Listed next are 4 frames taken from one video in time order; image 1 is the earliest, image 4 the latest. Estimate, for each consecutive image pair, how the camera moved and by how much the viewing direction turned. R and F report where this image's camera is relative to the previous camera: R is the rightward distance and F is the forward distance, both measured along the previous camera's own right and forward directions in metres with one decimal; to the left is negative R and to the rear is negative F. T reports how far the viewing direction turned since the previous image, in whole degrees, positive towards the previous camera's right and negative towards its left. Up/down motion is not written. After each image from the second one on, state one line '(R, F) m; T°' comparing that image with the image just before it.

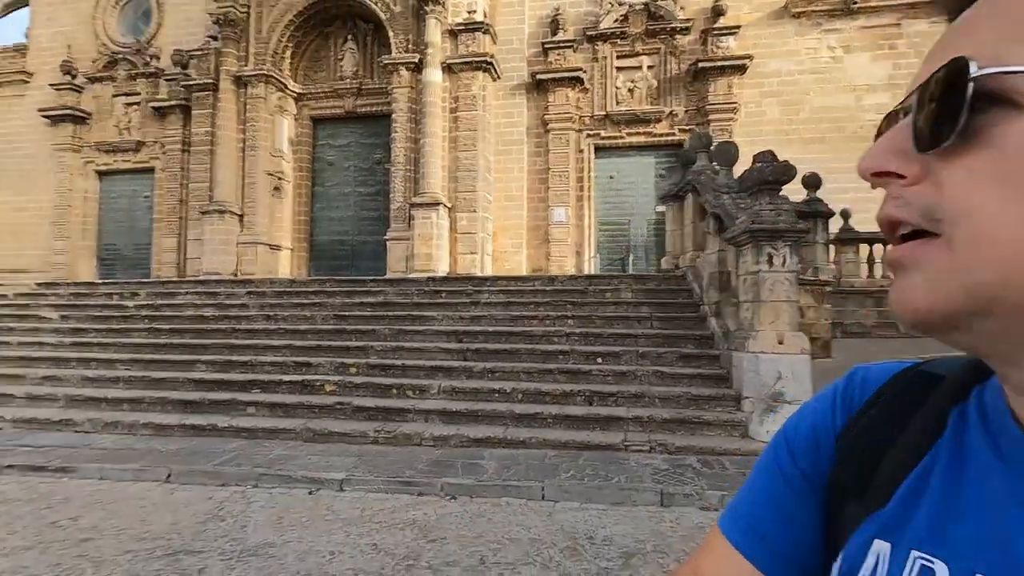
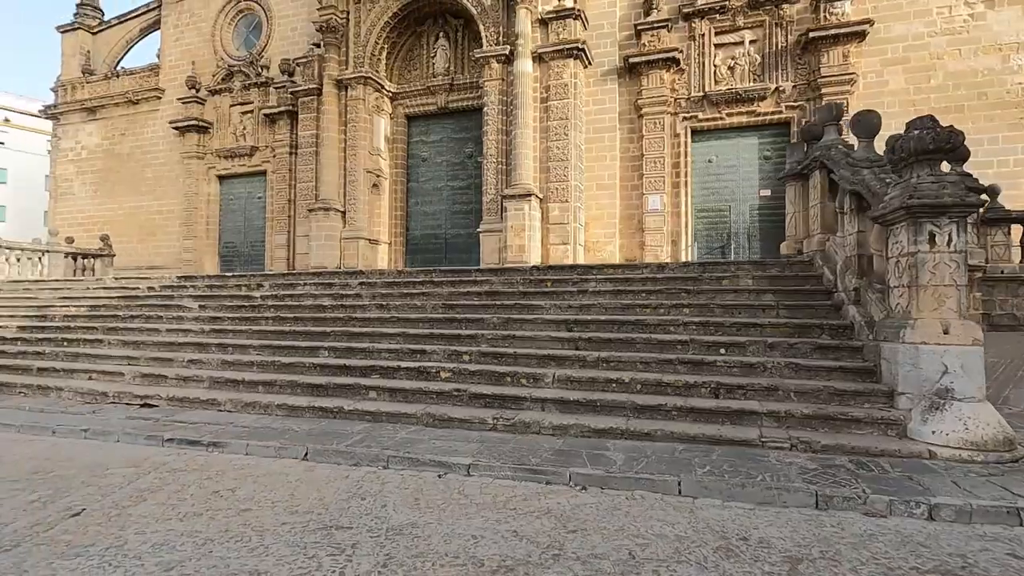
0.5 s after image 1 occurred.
(-0.2, +0.1) m; -9°
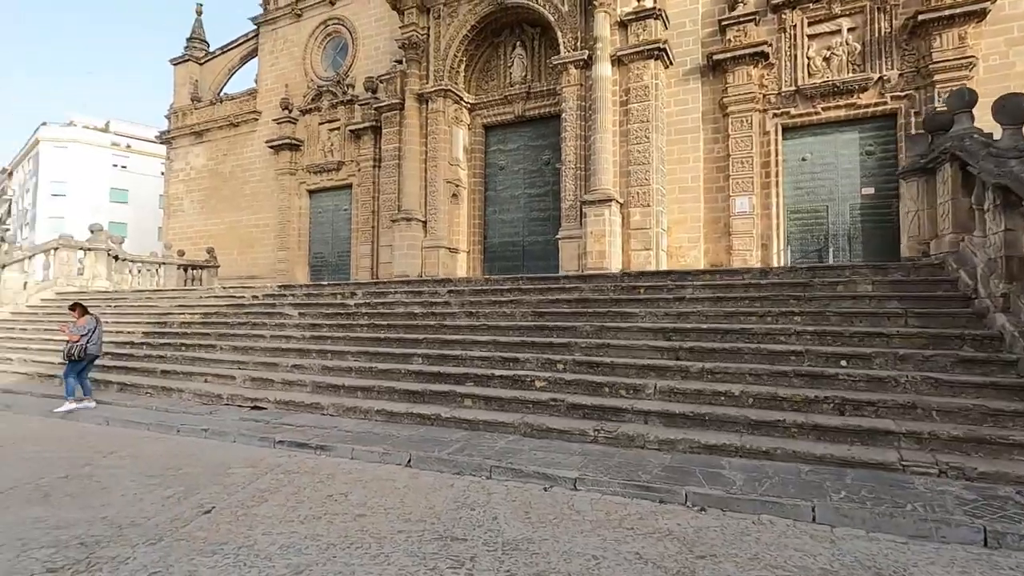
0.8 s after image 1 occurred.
(-0.2, +0.1) m; -7°
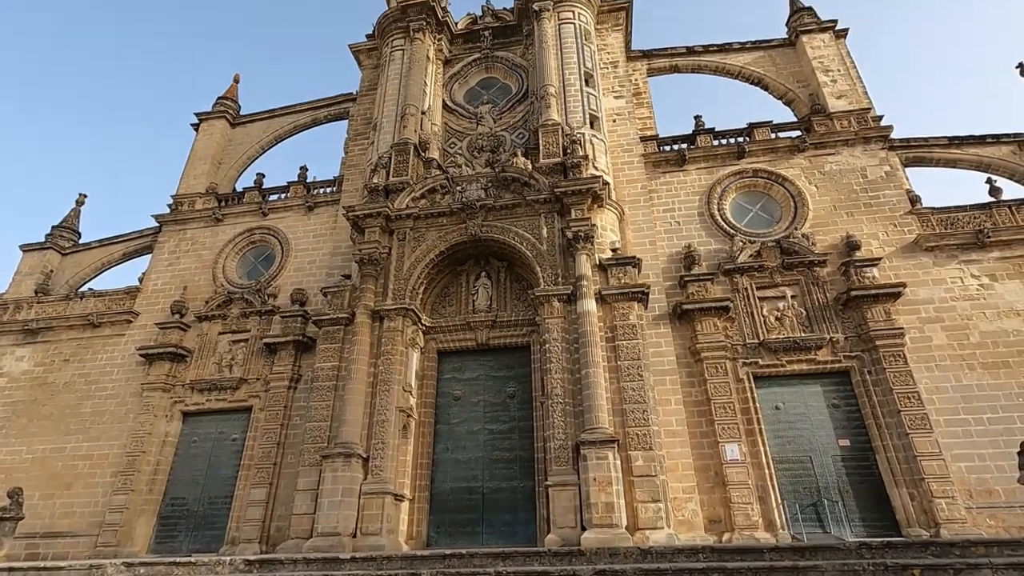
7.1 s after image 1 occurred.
(-2.6, +1.9) m; +17°
